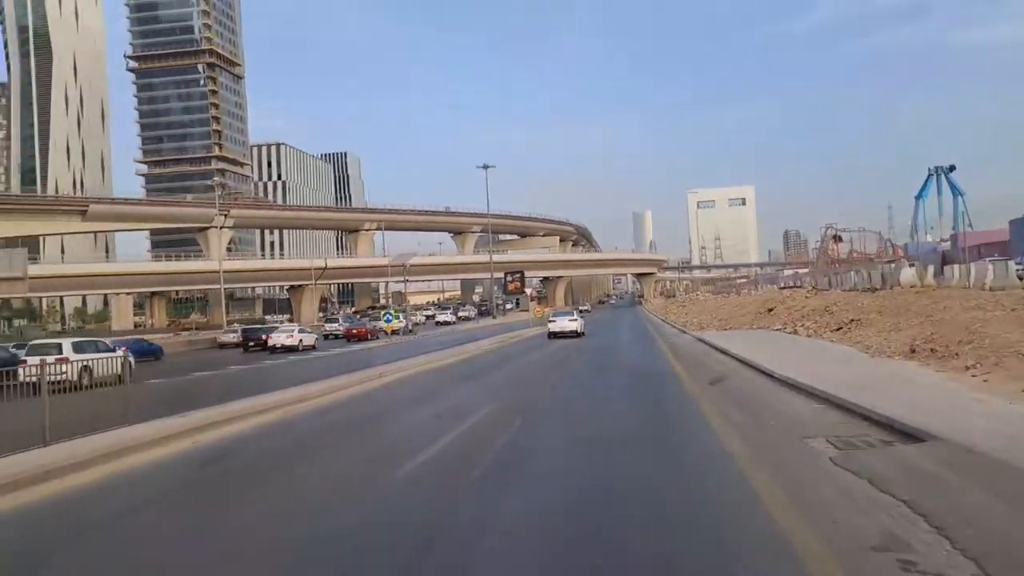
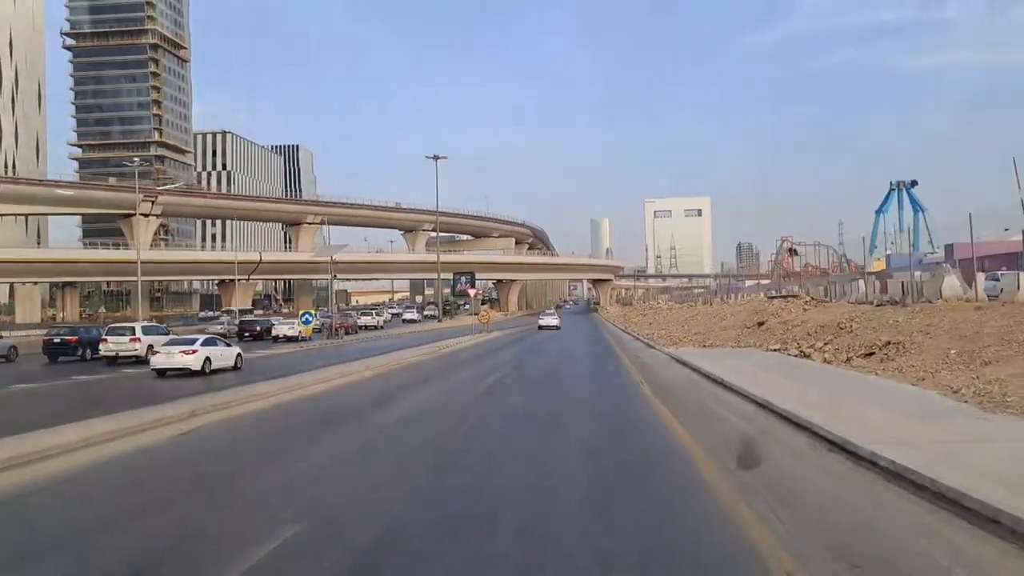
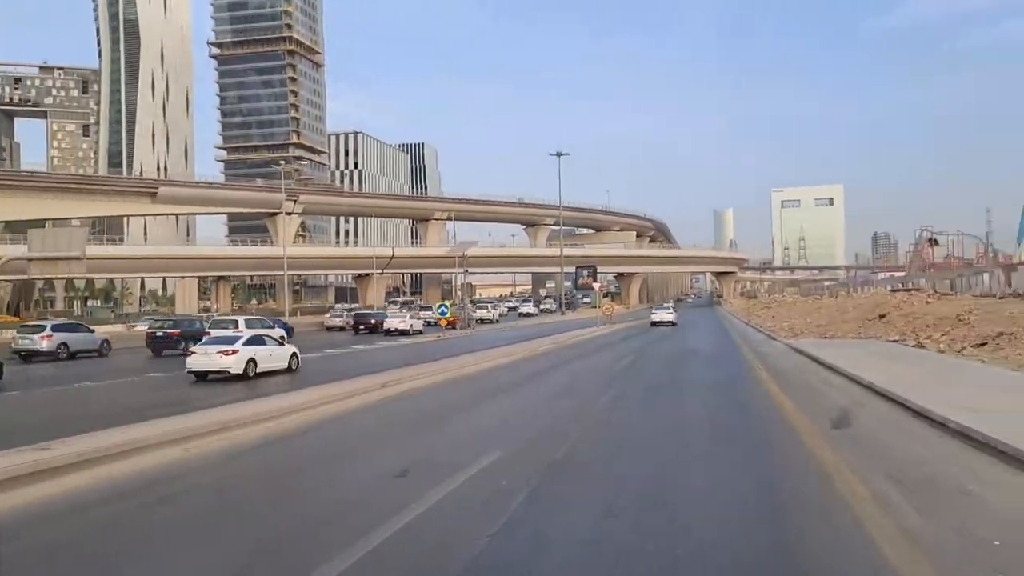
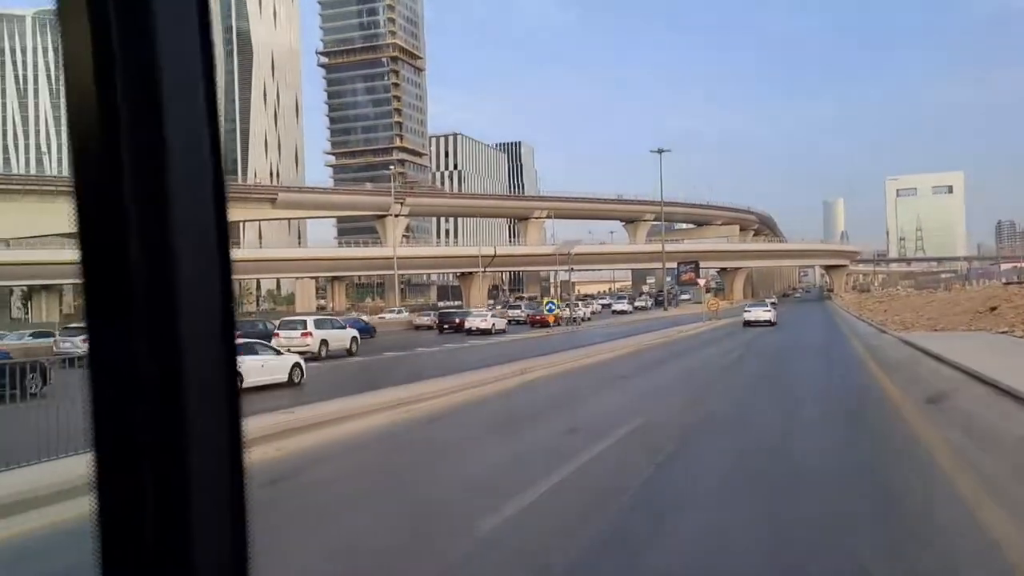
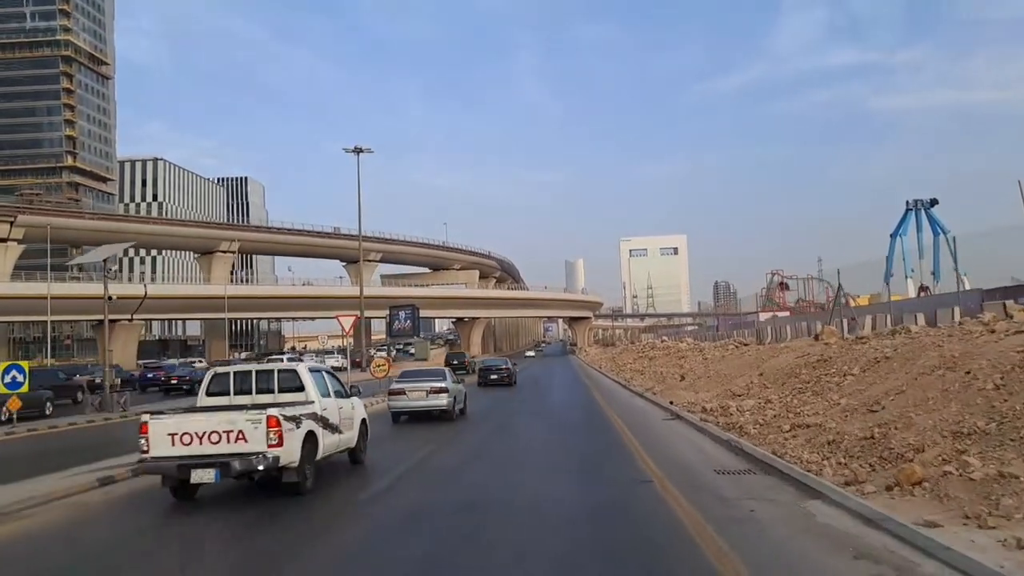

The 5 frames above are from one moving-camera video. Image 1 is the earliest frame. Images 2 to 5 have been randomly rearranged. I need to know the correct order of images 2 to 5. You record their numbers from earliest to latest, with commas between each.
4, 3, 2, 5
